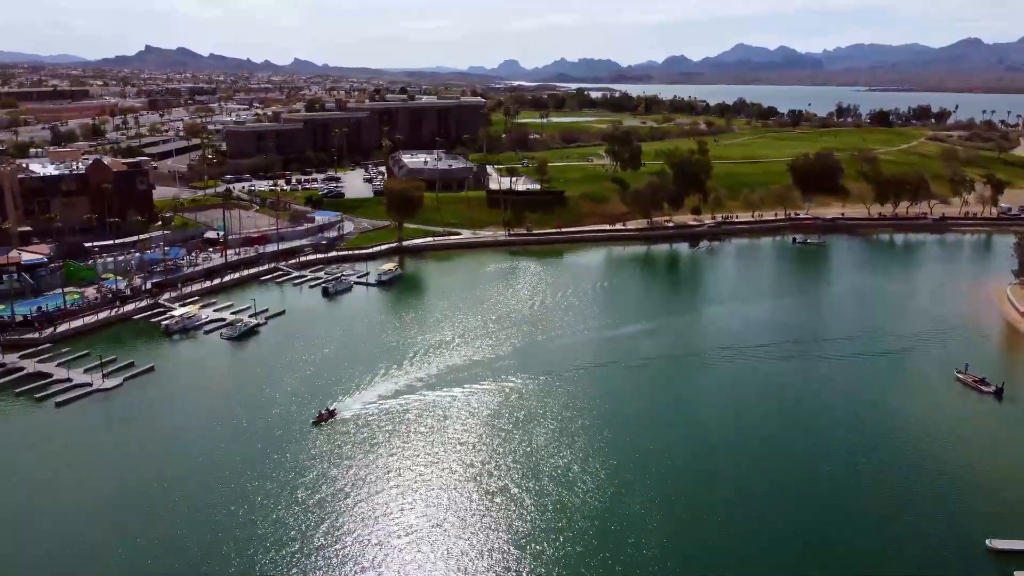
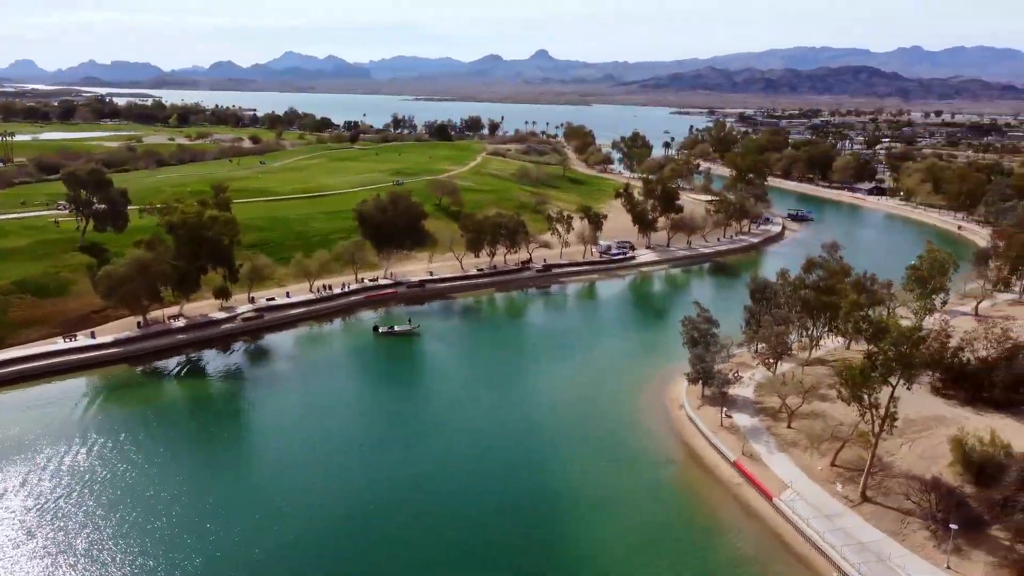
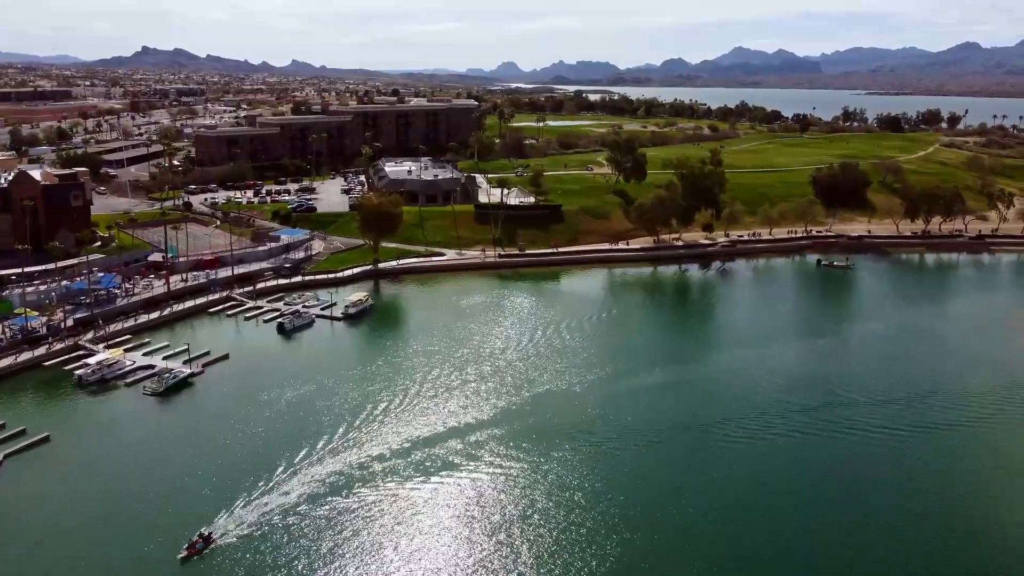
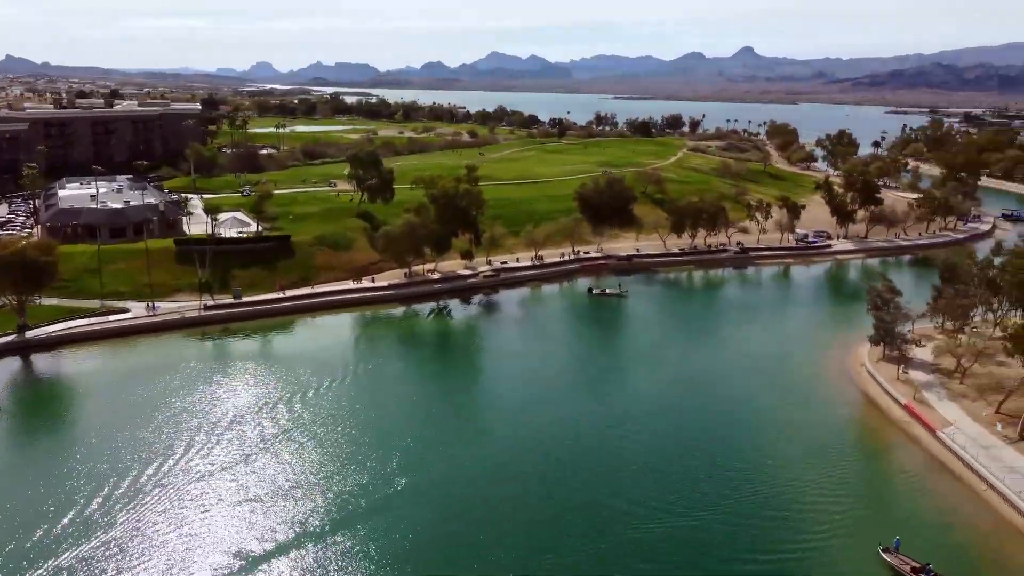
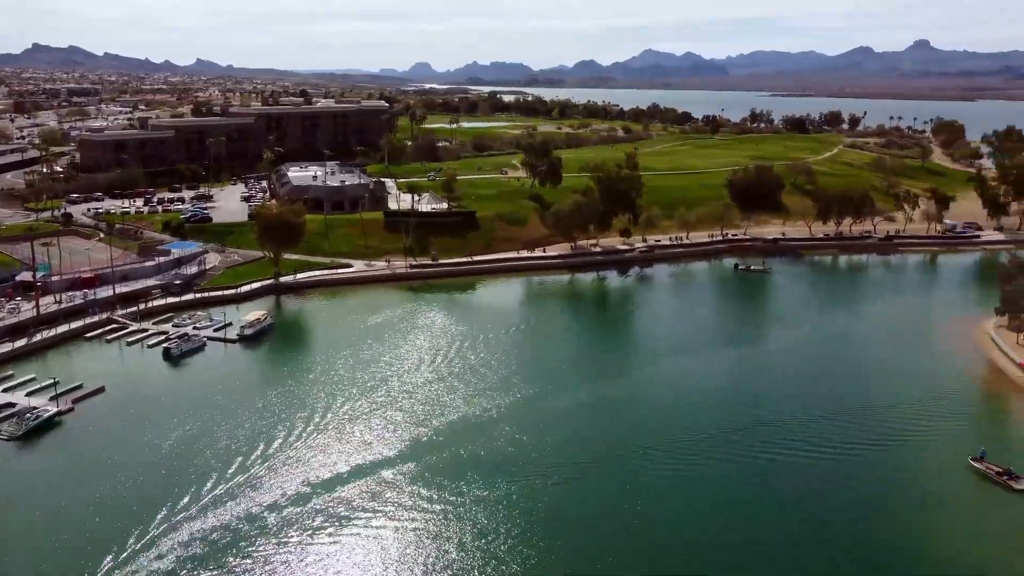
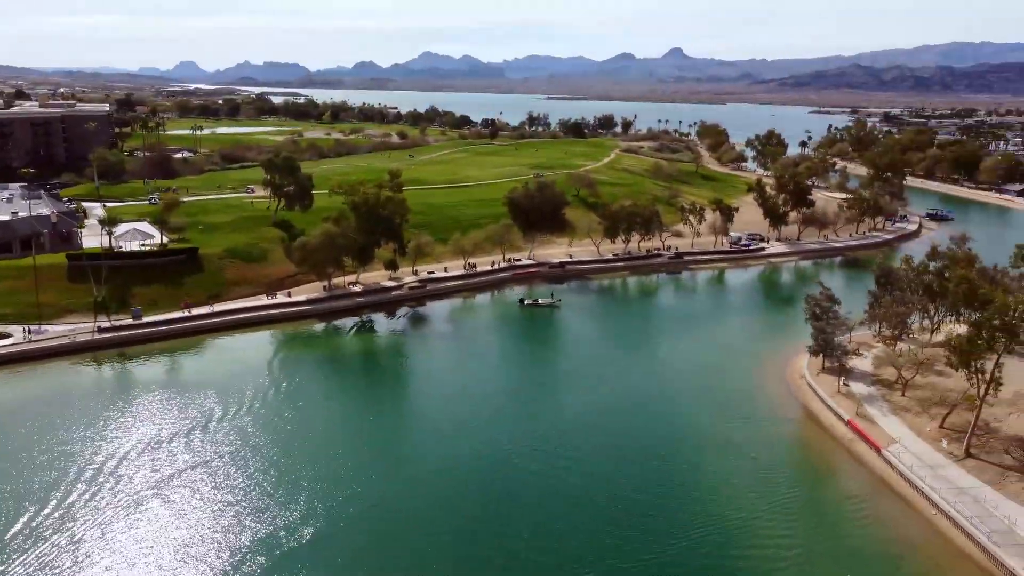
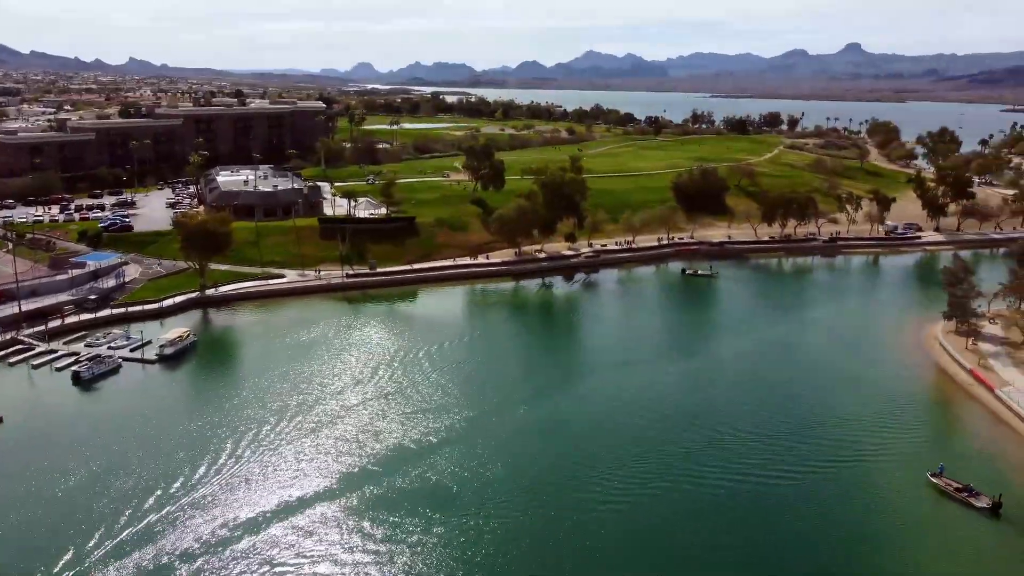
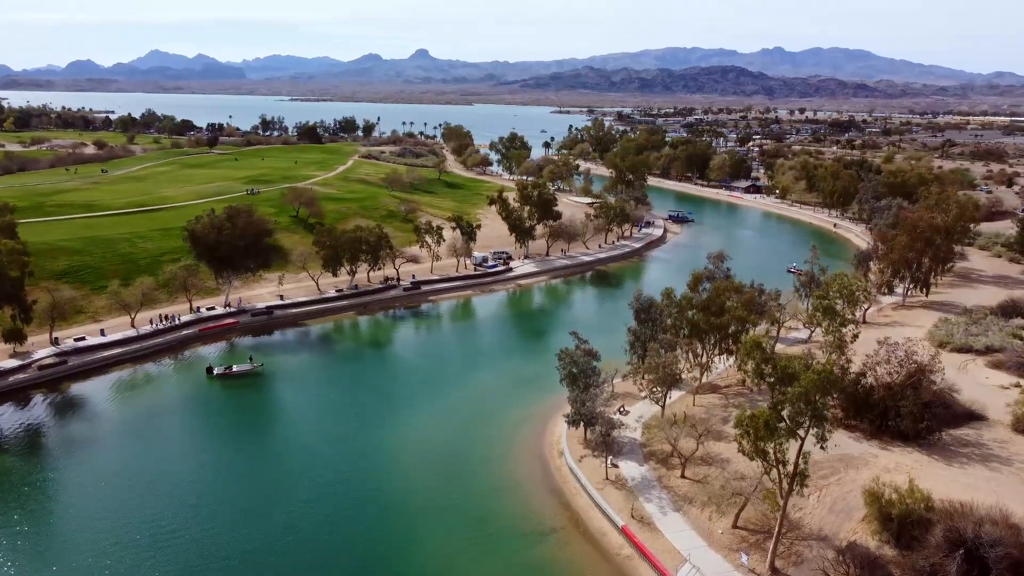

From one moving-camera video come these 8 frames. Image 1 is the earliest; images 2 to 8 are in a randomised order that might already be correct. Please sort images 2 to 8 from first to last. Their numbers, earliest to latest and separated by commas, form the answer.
3, 5, 7, 4, 6, 2, 8
